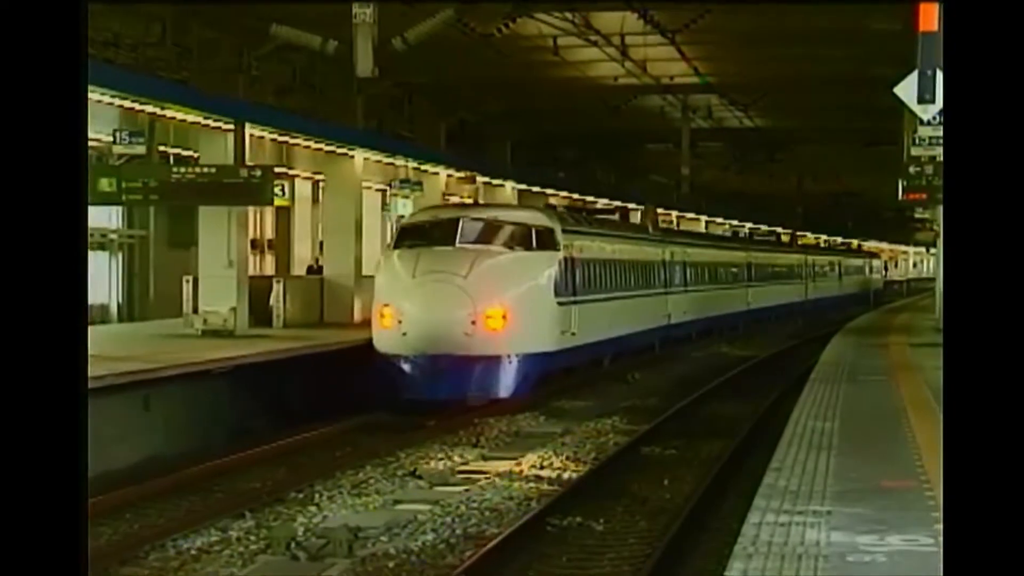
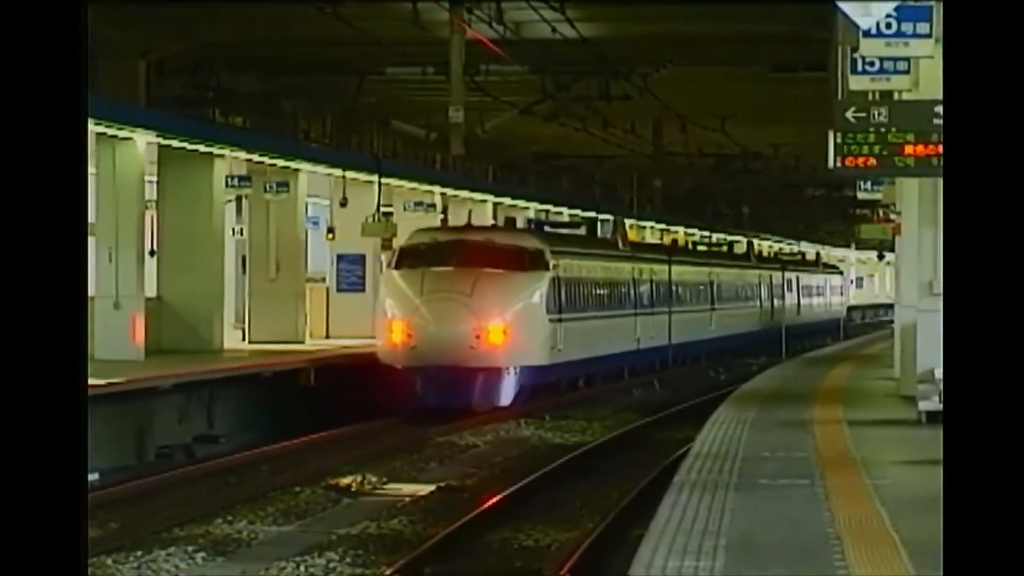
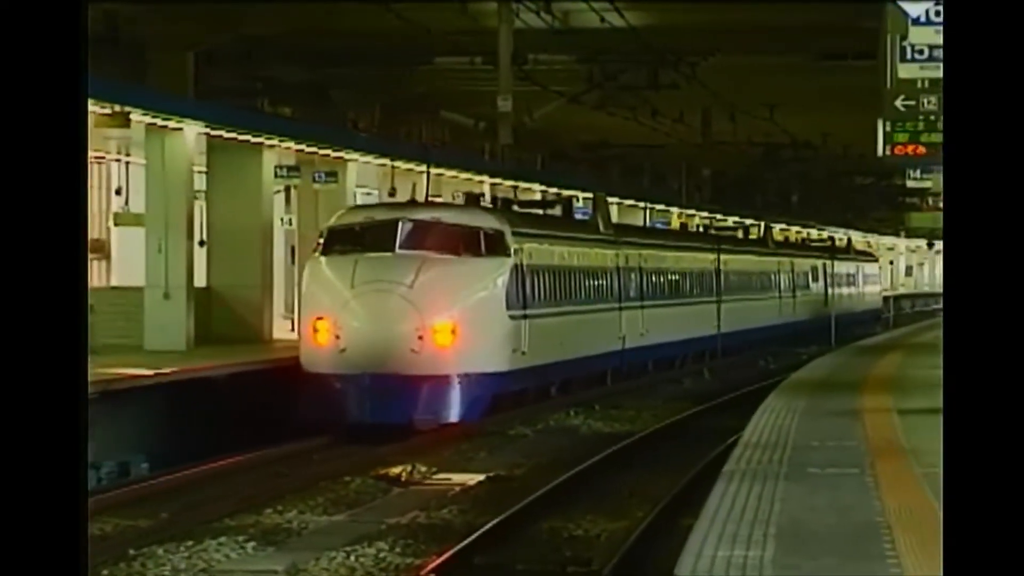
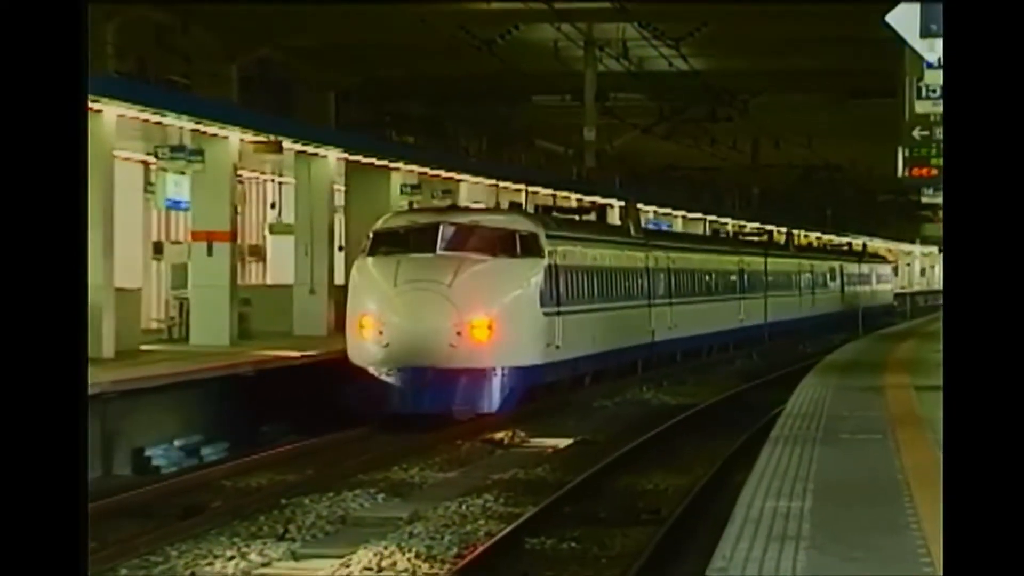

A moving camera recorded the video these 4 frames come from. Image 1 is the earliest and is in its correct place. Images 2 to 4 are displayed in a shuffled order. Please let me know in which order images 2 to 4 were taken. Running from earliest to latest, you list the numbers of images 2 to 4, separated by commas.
4, 3, 2
